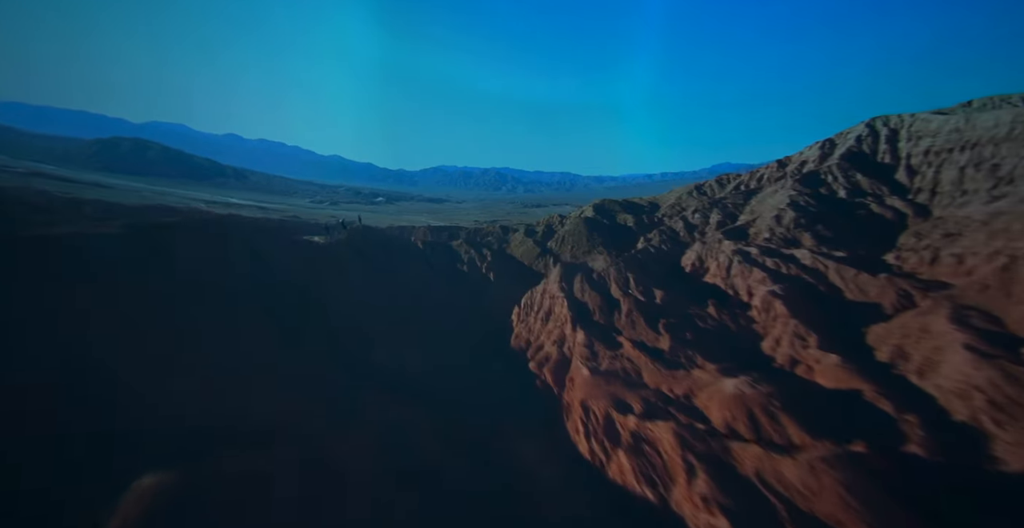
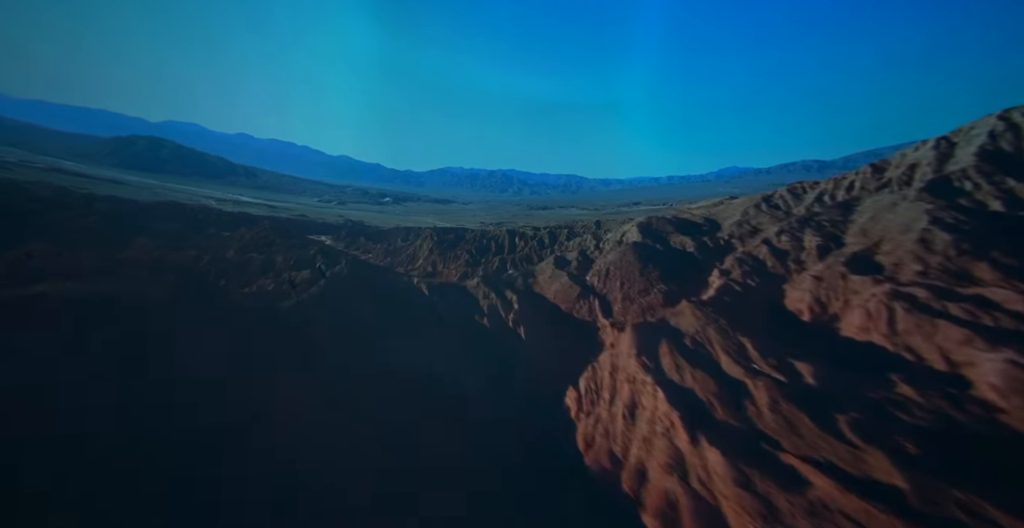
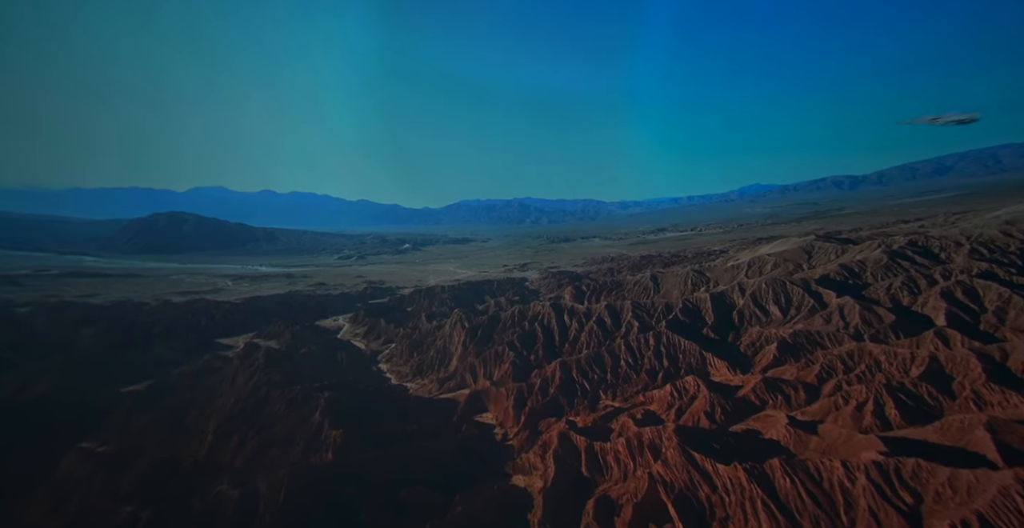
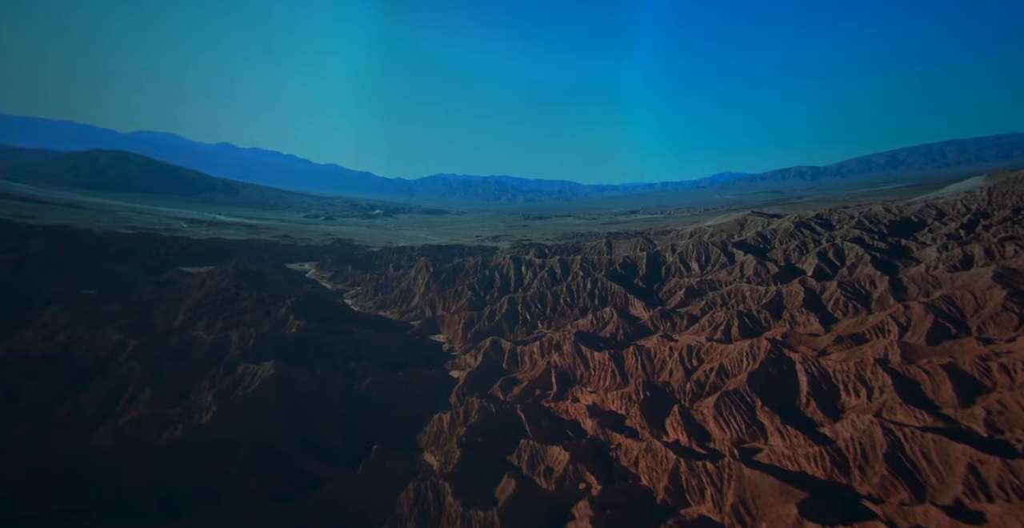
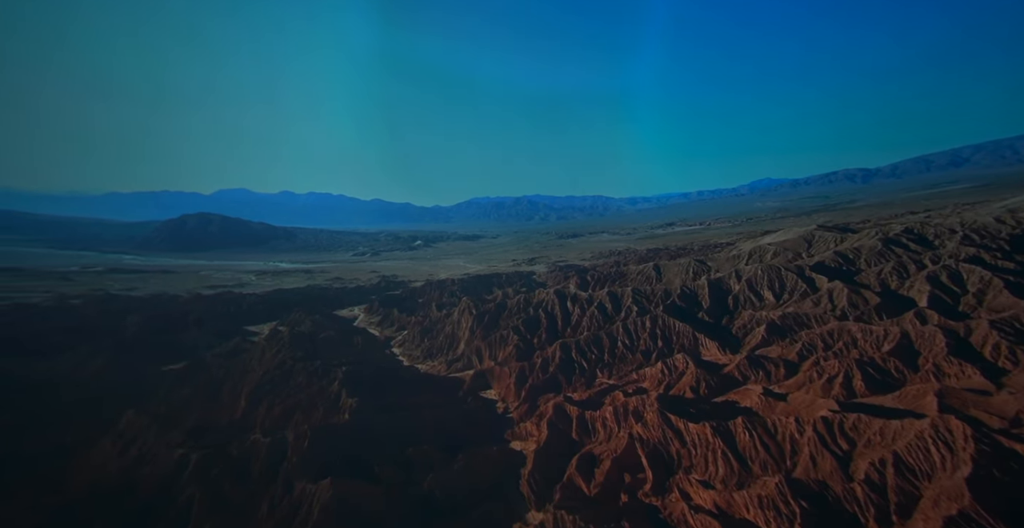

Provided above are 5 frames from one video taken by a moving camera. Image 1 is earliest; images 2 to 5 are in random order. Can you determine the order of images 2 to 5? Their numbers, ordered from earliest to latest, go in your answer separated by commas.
2, 4, 5, 3
